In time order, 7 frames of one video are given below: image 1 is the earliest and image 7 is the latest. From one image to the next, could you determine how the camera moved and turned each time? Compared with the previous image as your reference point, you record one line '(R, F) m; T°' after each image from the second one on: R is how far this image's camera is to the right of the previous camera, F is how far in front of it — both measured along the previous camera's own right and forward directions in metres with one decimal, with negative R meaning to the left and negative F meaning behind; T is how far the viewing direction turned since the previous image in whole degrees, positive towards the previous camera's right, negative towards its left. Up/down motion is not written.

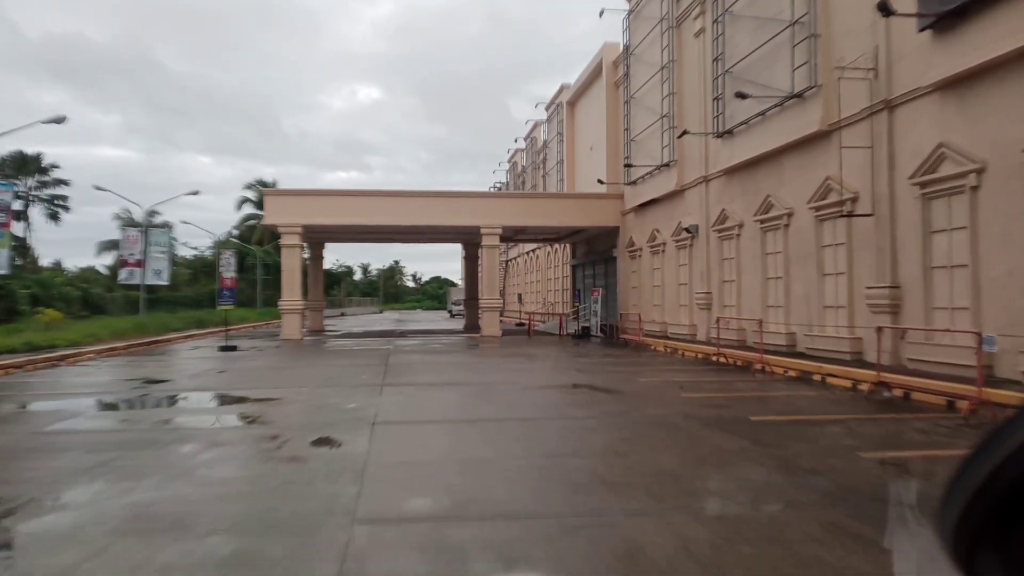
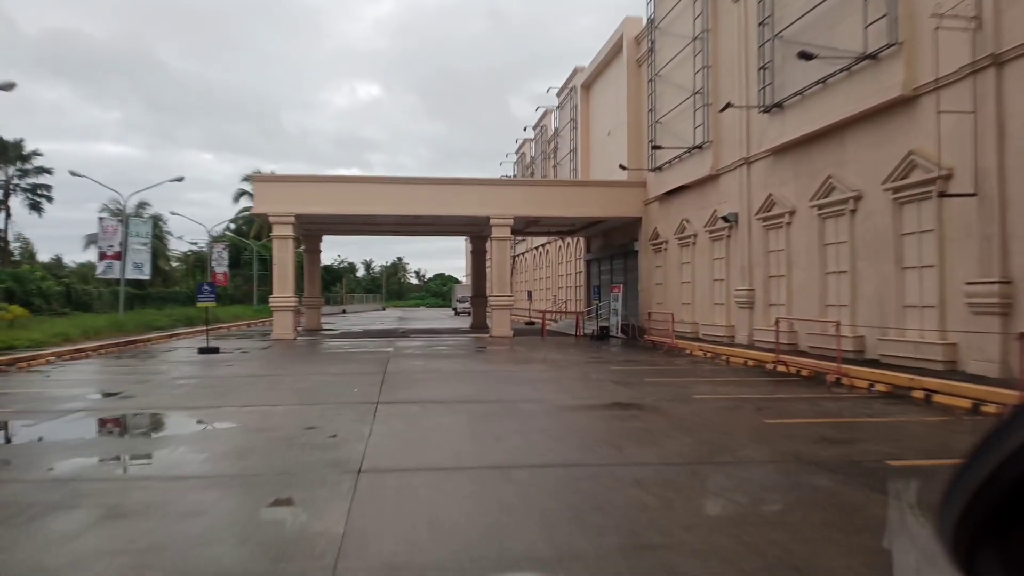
(-0.3, +2.6) m; 0°
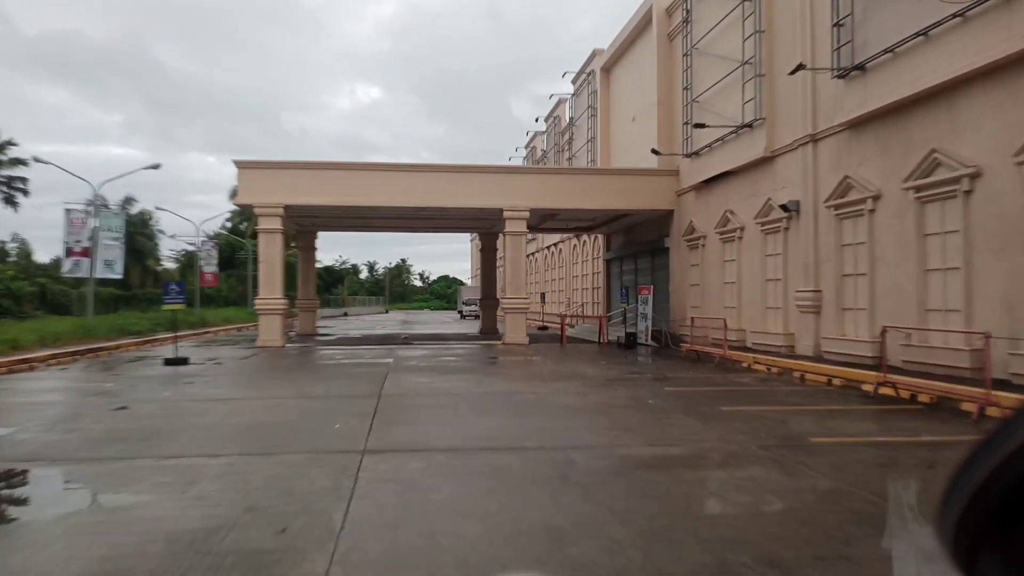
(-0.4, +3.1) m; 0°
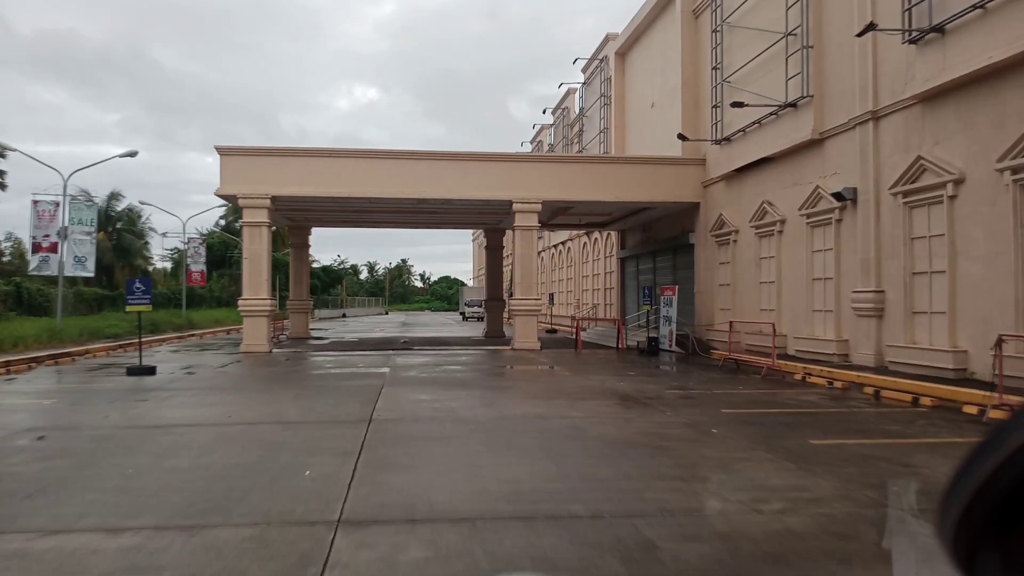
(-0.3, +2.2) m; 0°
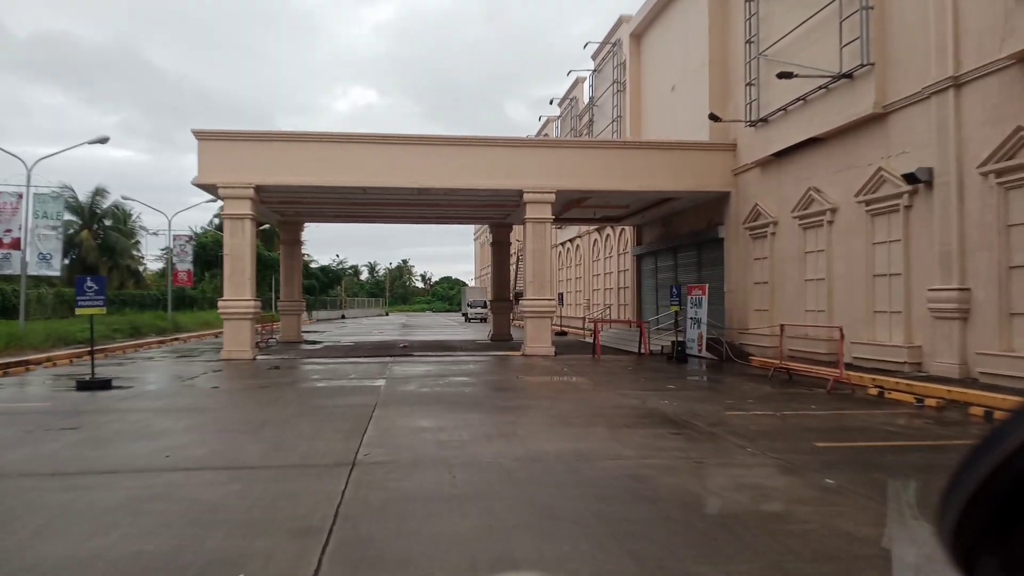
(-0.3, +2.2) m; 0°
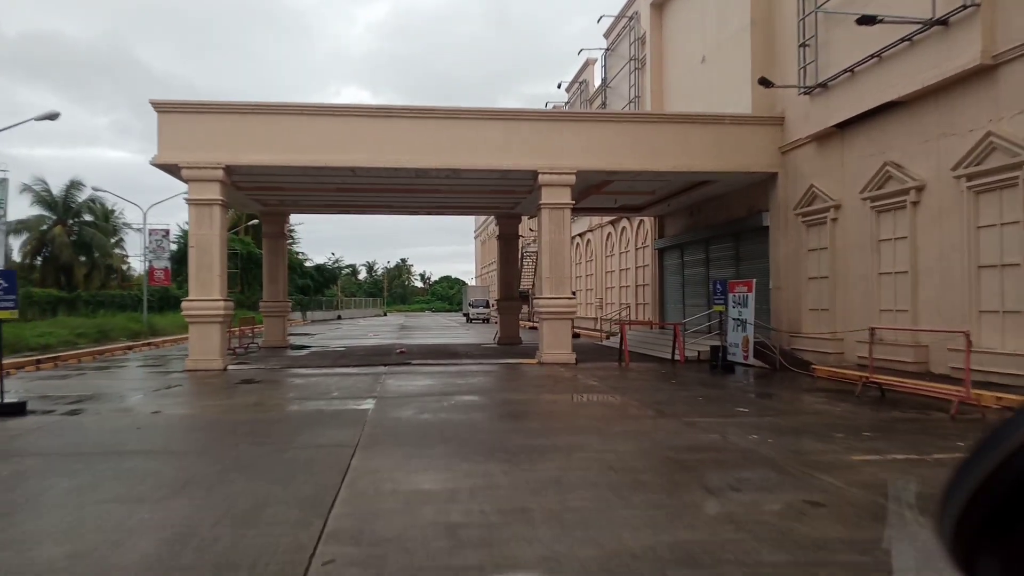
(-0.3, +2.8) m; 0°
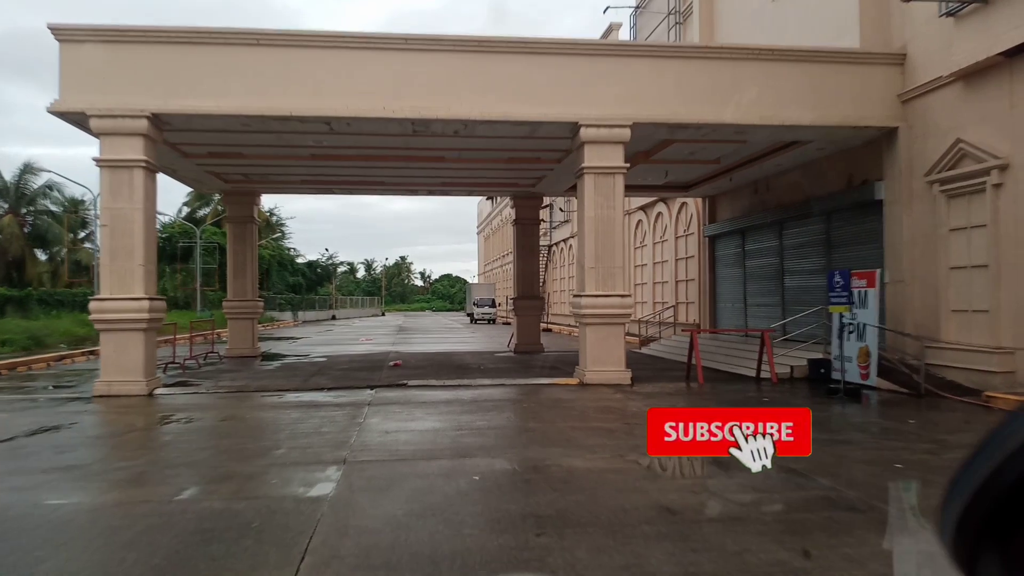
(-0.5, +4.5) m; 0°
